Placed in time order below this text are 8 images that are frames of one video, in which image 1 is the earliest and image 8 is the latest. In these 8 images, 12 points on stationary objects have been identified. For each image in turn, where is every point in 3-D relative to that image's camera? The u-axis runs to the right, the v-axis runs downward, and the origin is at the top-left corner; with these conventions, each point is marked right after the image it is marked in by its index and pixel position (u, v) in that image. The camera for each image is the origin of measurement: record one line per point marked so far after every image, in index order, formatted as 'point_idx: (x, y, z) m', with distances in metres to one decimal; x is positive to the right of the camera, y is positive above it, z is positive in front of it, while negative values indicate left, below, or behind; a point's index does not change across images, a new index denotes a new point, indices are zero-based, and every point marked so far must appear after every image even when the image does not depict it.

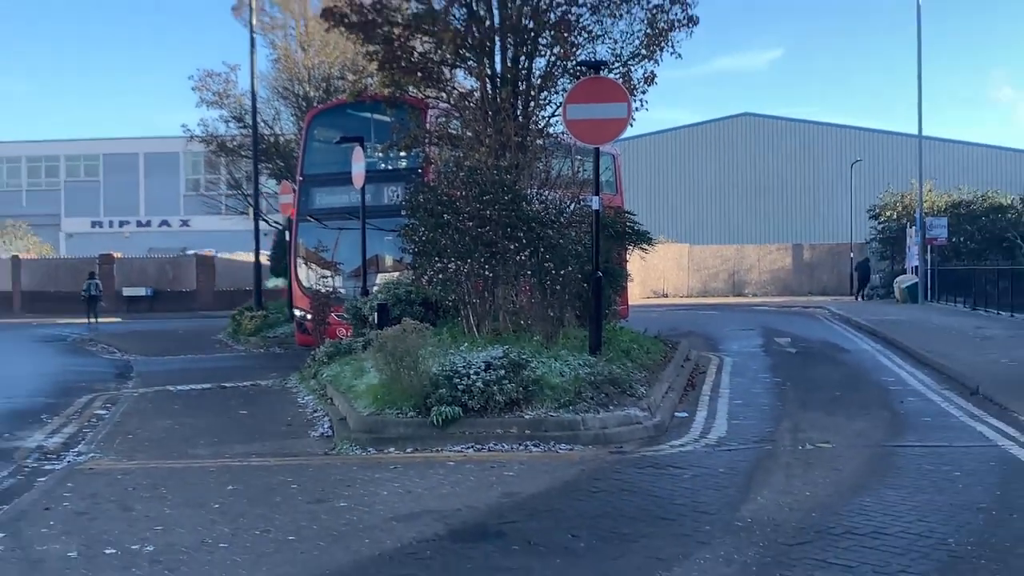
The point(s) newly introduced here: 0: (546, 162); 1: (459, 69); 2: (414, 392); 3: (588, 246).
0: (+0.4, +1.6, +12.4) m
1: (-0.8, +3.2, +13.8) m
2: (-1.0, -1.0, +9.3) m
3: (+0.9, +0.6, +12.1) m
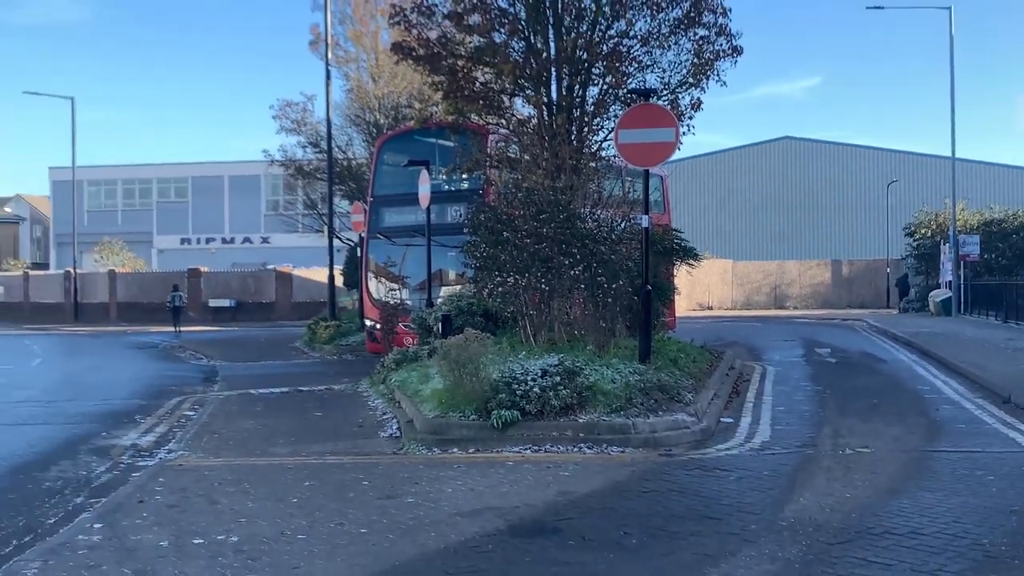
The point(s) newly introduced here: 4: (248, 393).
0: (+1.1, +1.5, +13.0) m
1: (0.0, +3.0, +14.5) m
2: (-0.4, -1.2, +9.9) m
3: (+1.6, +0.4, +12.6) m
4: (-3.8, -1.5, +13.5) m
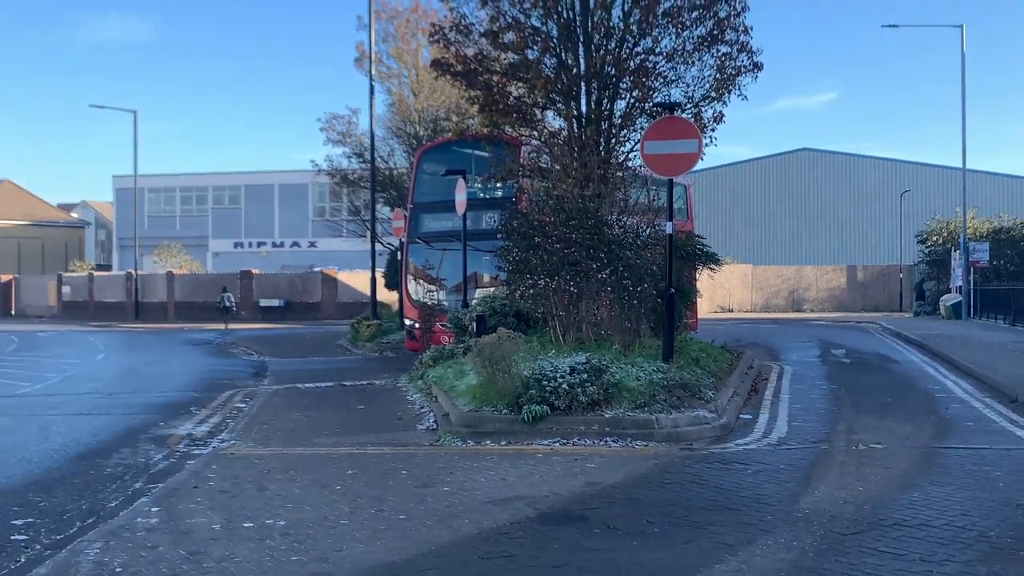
0: (+1.6, +1.4, +13.5) m
1: (+0.5, +2.9, +15.0) m
2: (-0.1, -1.2, +10.4) m
3: (+2.1, +0.4, +13.1) m
4: (-3.4, -1.5, +14.1) m
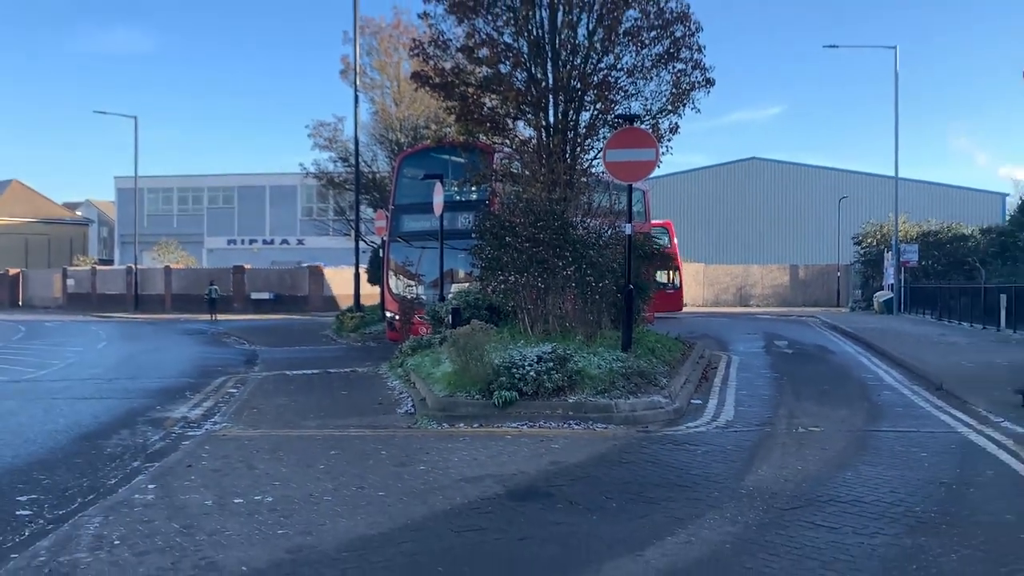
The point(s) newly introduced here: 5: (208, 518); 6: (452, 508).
0: (+1.2, +1.5, +14.3) m
1: (+0.1, +3.0, +15.8) m
2: (-0.4, -1.1, +11.2) m
3: (+1.7, +0.4, +13.9) m
4: (-3.8, -1.4, +14.8) m
5: (-2.8, -2.1, +7.9) m
6: (-0.6, -2.0, +8.1) m
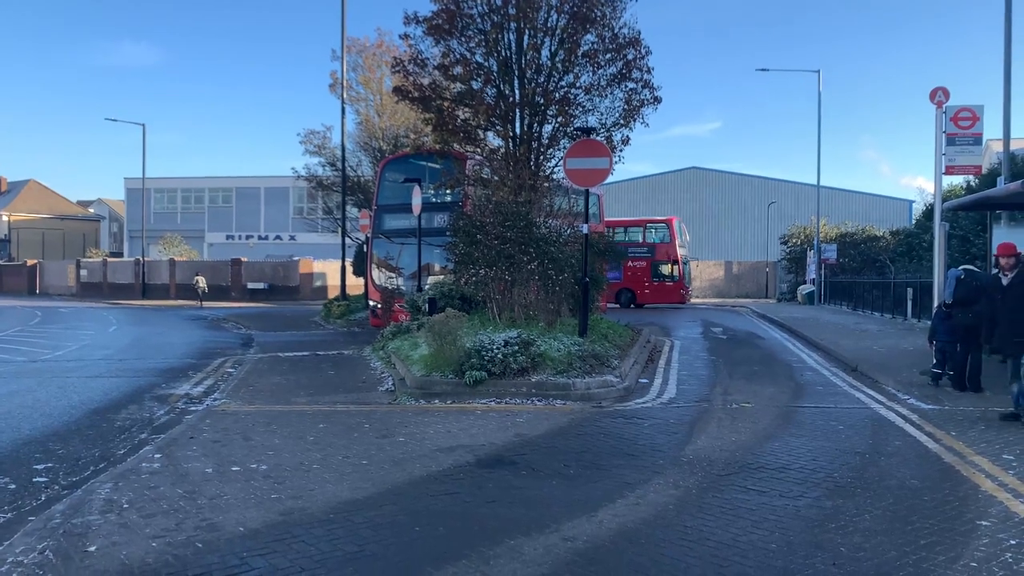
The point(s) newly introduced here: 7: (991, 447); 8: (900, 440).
0: (+0.7, +1.6, +15.5) m
1: (-0.4, +3.1, +17.0) m
2: (-0.8, -1.0, +12.4) m
3: (+1.2, +0.5, +15.2) m
4: (-4.3, -1.3, +16.0) m
5: (-3.1, -2.0, +9.1) m
6: (-0.9, -1.9, +9.3) m
7: (+5.1, -1.7, +9.4) m
8: (+4.4, -1.7, +9.9) m
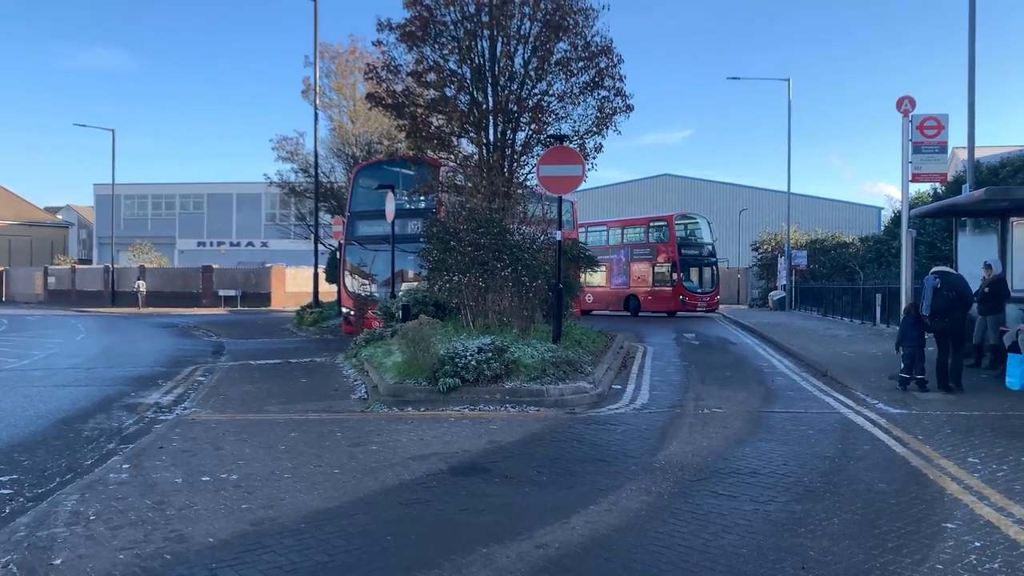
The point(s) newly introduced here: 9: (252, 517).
0: (+0.3, +1.4, +15.5) m
1: (-0.9, +2.9, +17.0) m
2: (-1.2, -1.1, +12.3) m
3: (+0.8, +0.3, +15.2) m
4: (-4.8, -1.4, +15.8) m
5: (-3.4, -2.0, +9.0) m
6: (-1.2, -2.0, +9.2) m
7: (+4.8, -1.8, +9.5) m
8: (+4.1, -1.8, +10.0) m
9: (-2.4, -2.1, +8.0) m
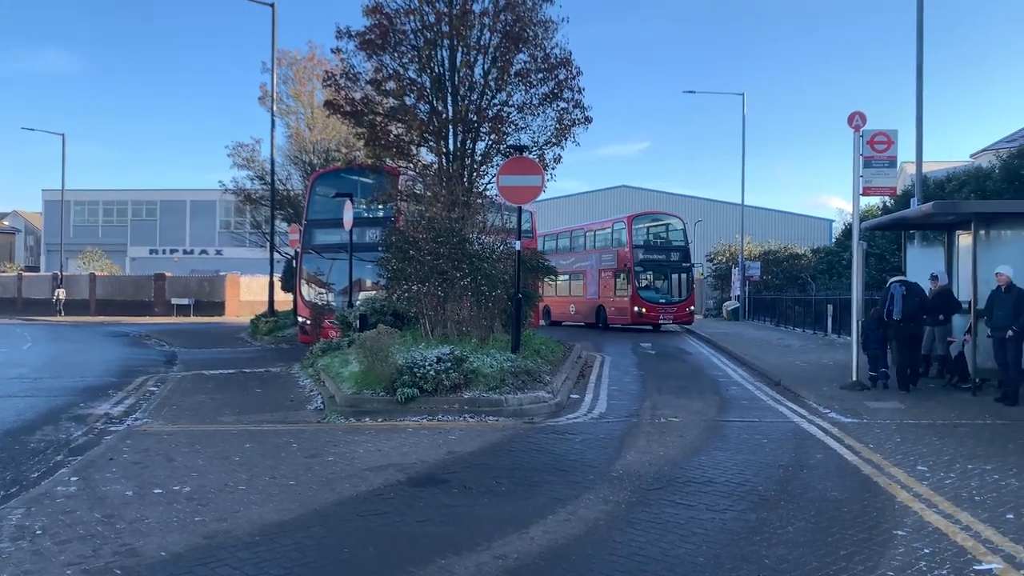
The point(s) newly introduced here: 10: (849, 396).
0: (-0.5, +1.3, +15.6) m
1: (-1.7, +2.8, +16.9) m
2: (-1.8, -1.3, +12.2) m
3: (+0.1, +0.2, +15.2) m
4: (-5.5, -1.6, +15.5) m
5: (-3.8, -2.1, +8.8) m
6: (-1.6, -2.1, +9.1) m
7: (+4.4, -1.9, +9.8) m
8: (+3.6, -1.9, +10.2) m
9: (-2.7, -2.2, +7.8) m
10: (+5.0, -1.6, +13.0) m
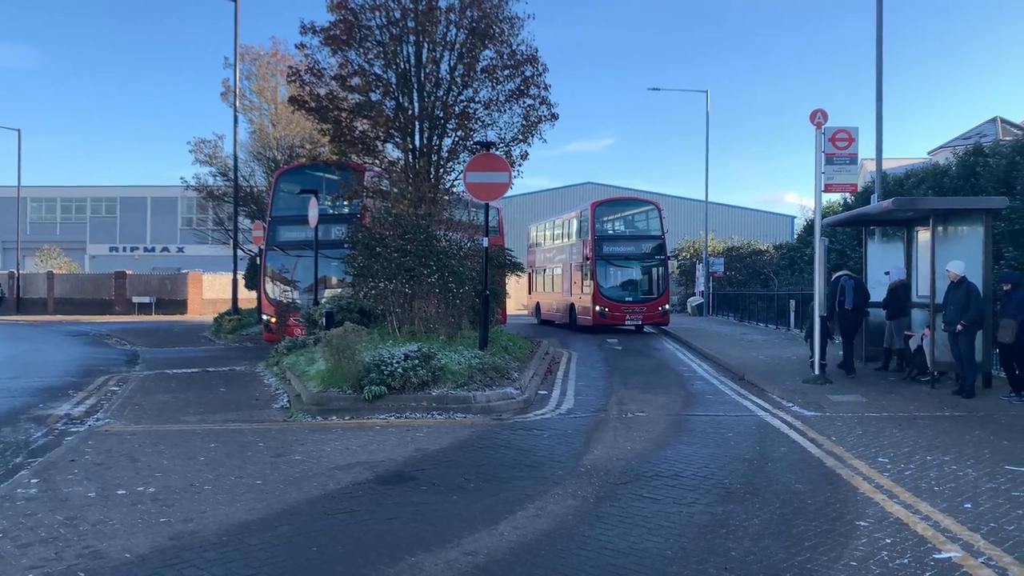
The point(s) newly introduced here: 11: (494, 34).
0: (-1.1, +1.4, +15.5) m
1: (-2.4, +2.9, +16.8) m
2: (-2.2, -1.2, +12.2) m
3: (-0.5, +0.3, +15.2) m
4: (-6.1, -1.5, +15.3) m
5: (-4.1, -2.1, +8.7) m
6: (-1.9, -2.1, +9.1) m
7: (+4.0, -1.8, +10.0) m
8: (+3.2, -1.9, +10.4) m
9: (-3.0, -2.2, +7.8) m
10: (+4.5, -1.5, +13.3) m
11: (-0.4, +4.9, +16.6) m
